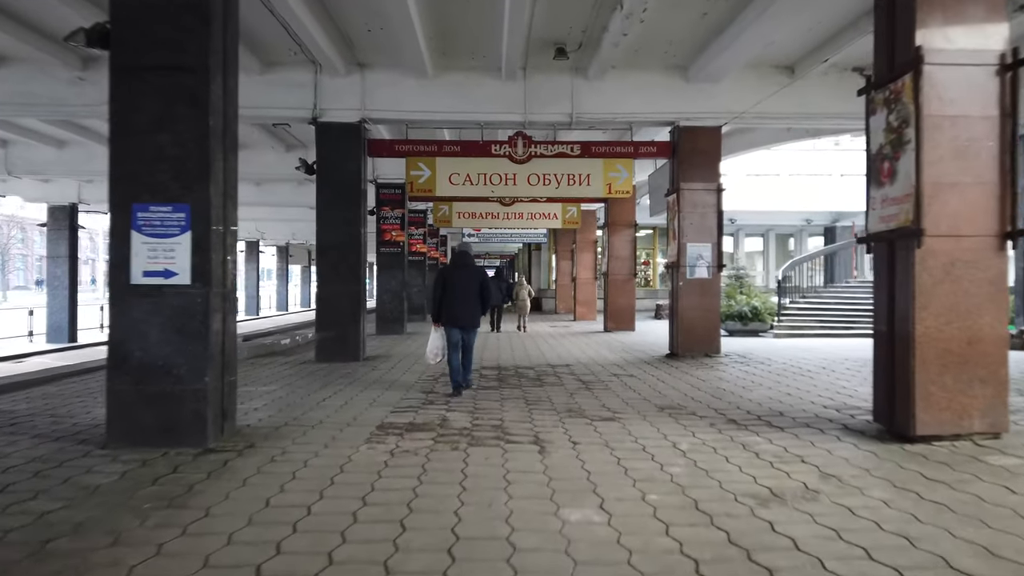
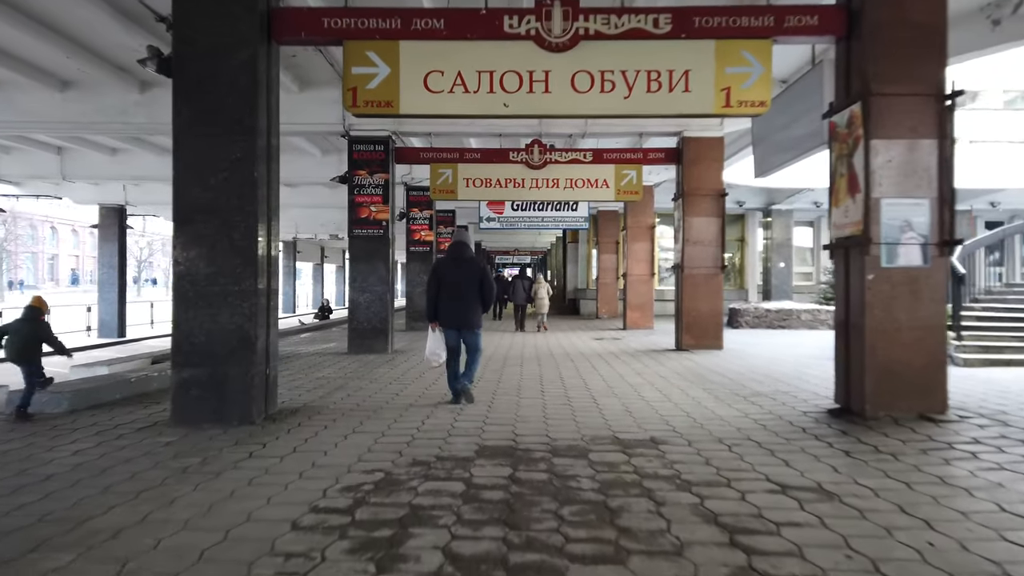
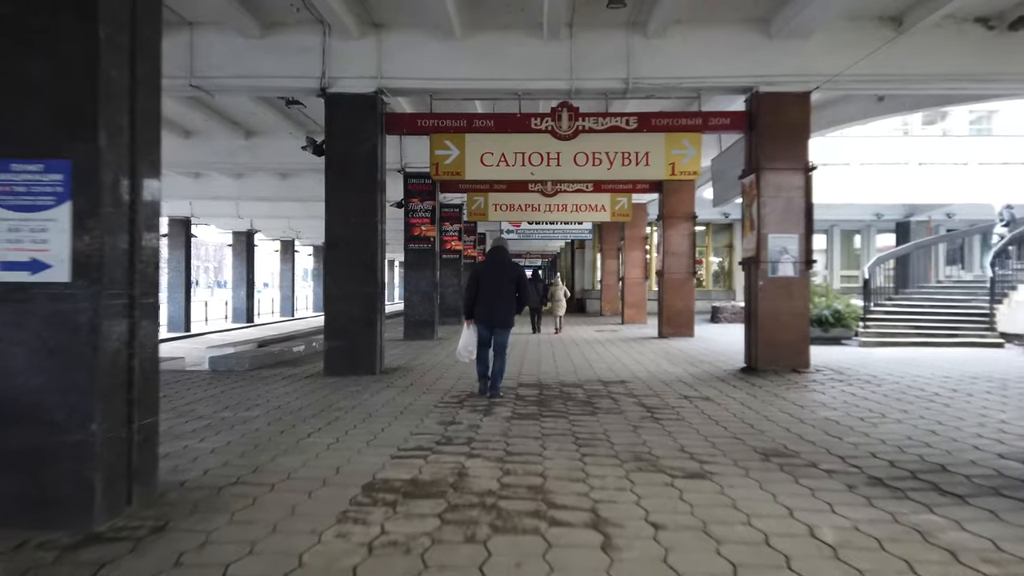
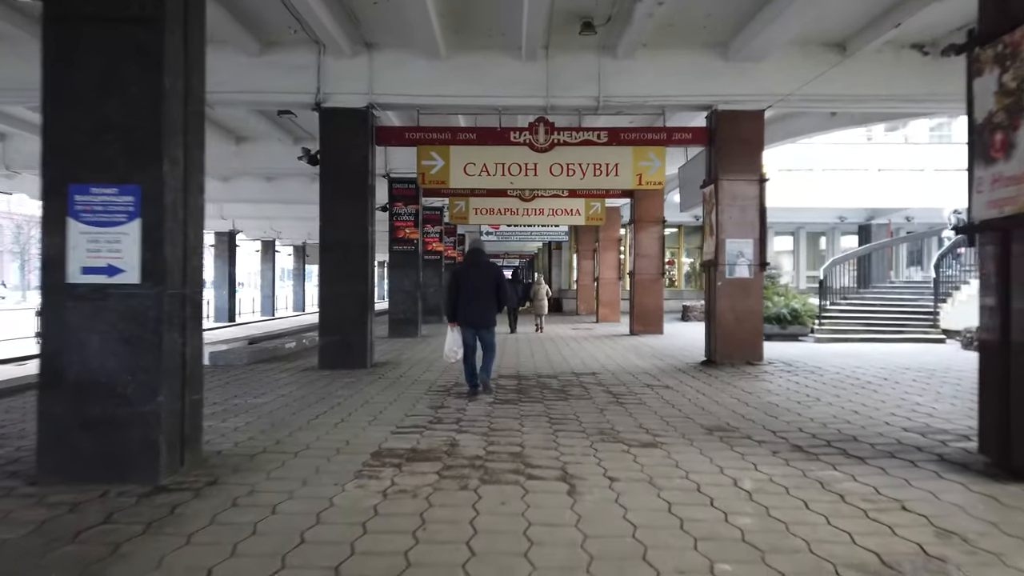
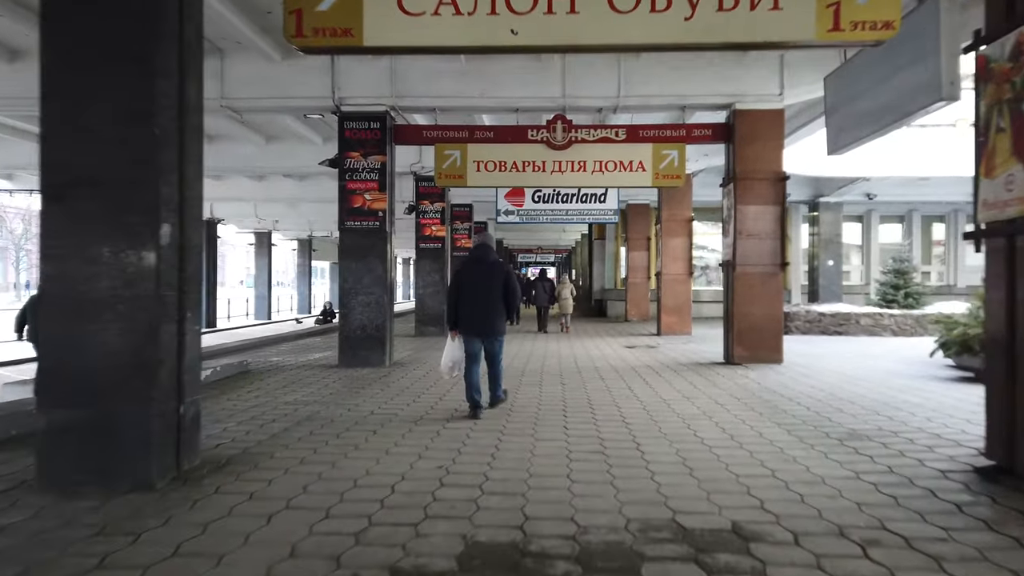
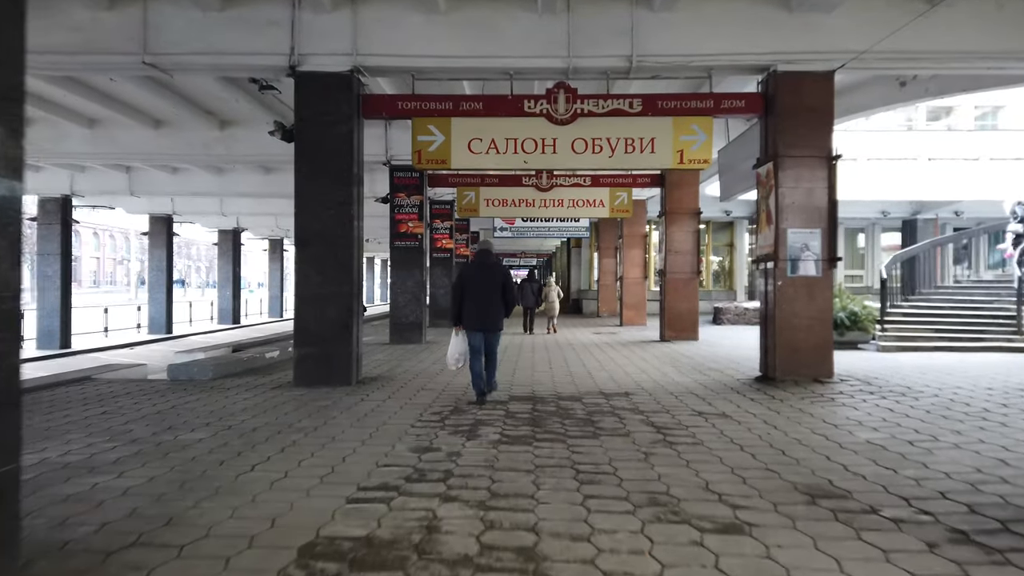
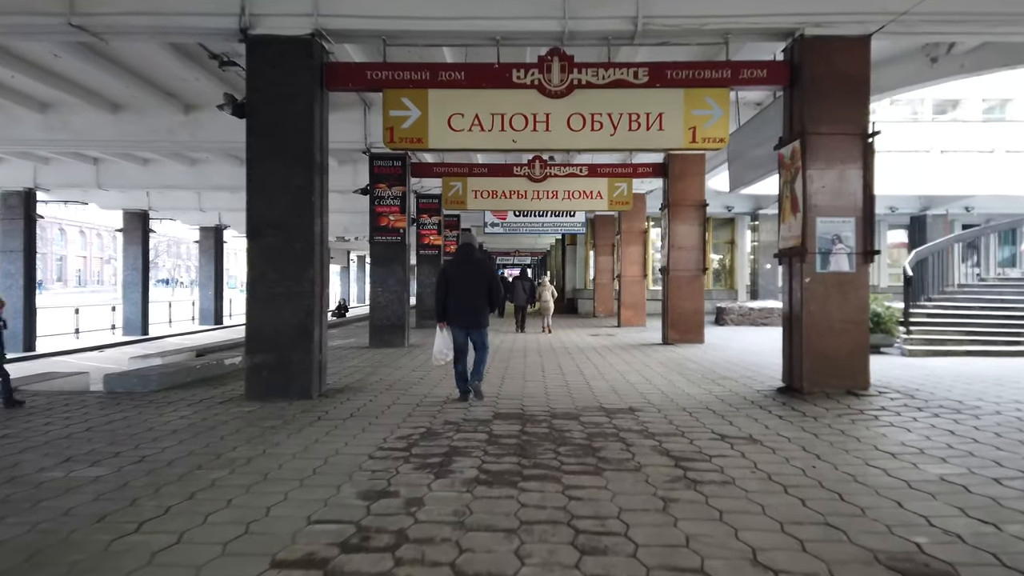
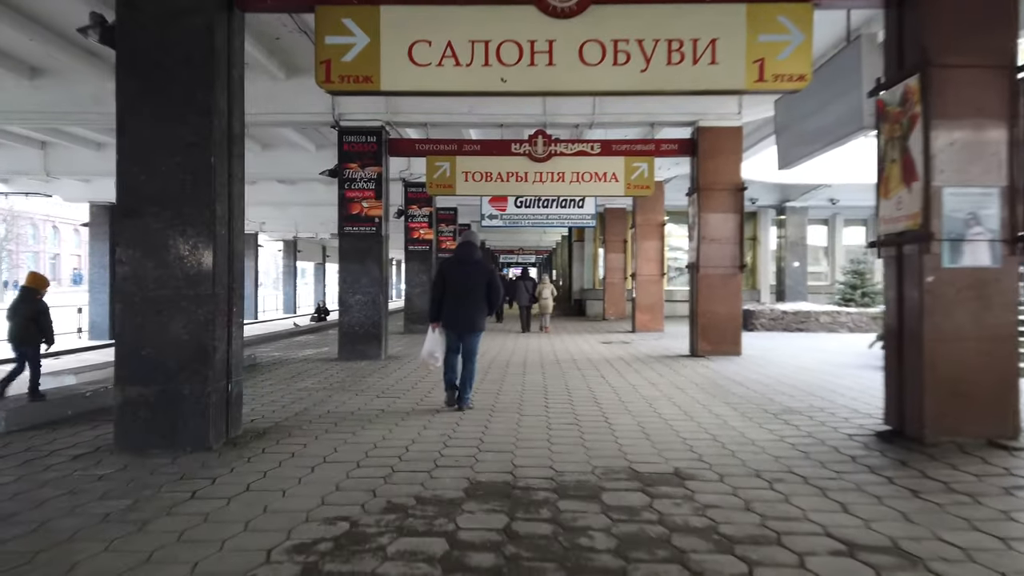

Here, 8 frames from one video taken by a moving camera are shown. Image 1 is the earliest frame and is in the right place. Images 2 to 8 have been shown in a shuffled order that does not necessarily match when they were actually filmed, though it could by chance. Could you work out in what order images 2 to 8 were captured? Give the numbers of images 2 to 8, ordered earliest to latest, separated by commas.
4, 3, 6, 7, 2, 8, 5
